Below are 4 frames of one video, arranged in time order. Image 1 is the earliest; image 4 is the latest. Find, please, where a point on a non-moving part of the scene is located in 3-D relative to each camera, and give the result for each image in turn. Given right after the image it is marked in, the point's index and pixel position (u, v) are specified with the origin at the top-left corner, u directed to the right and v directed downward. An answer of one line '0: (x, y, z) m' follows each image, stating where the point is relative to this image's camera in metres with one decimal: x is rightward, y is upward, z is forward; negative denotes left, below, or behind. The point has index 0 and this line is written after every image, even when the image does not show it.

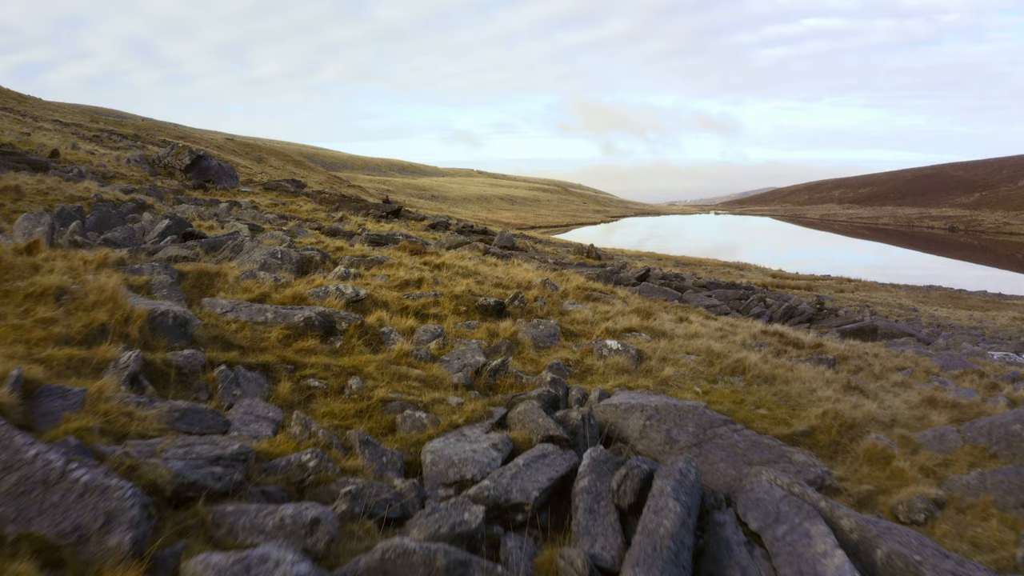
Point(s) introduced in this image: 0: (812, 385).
0: (+3.1, -1.0, +9.4) m
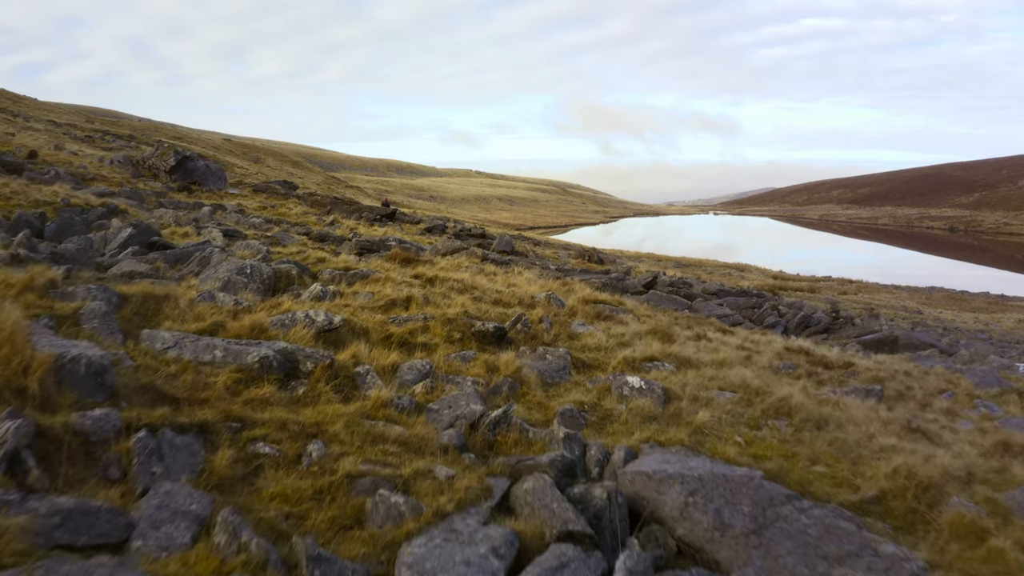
0: (+3.1, -1.2, +7.9) m
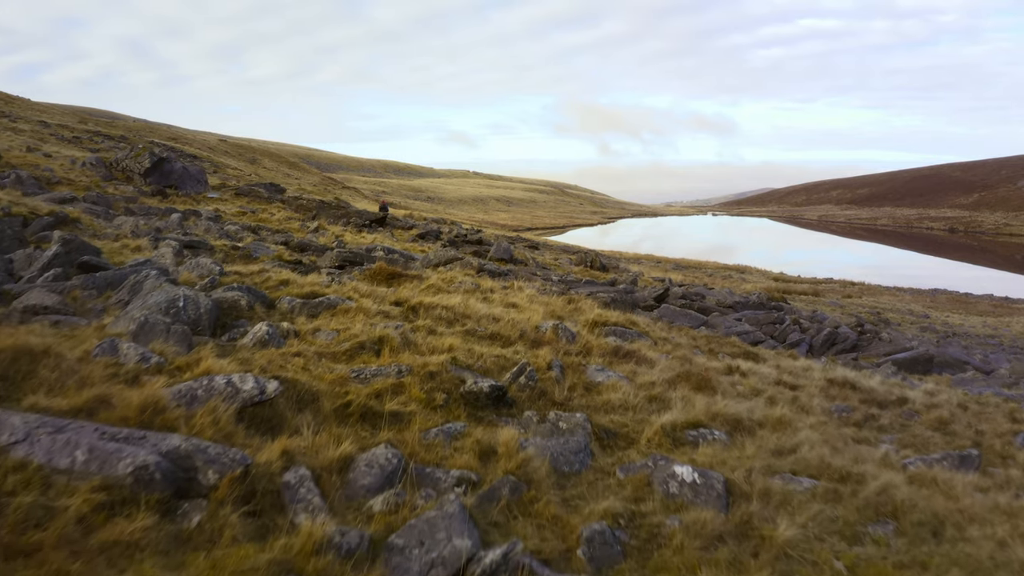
0: (+3.1, -1.6, +5.8) m
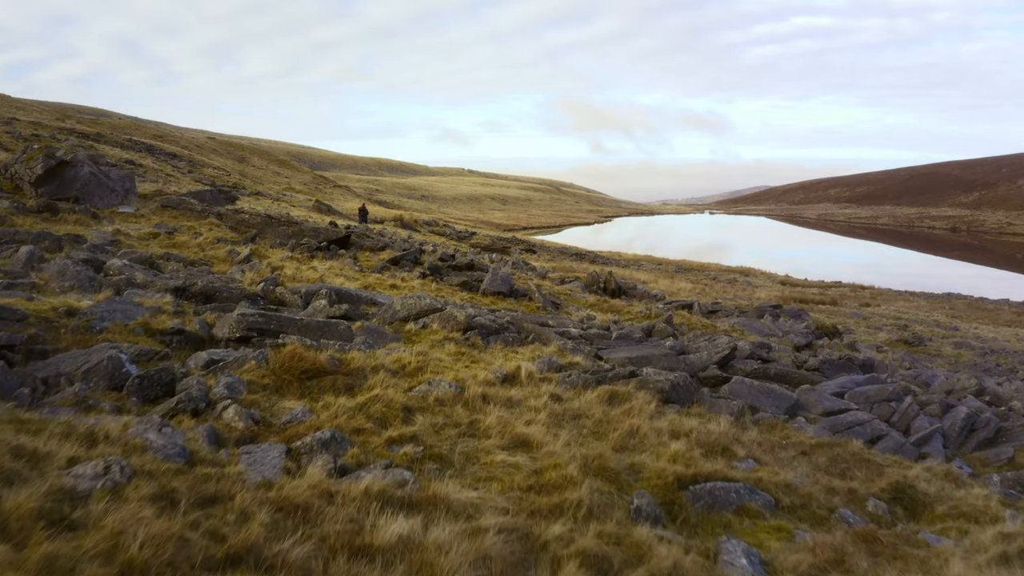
0: (+3.2, -2.7, -1.0) m
